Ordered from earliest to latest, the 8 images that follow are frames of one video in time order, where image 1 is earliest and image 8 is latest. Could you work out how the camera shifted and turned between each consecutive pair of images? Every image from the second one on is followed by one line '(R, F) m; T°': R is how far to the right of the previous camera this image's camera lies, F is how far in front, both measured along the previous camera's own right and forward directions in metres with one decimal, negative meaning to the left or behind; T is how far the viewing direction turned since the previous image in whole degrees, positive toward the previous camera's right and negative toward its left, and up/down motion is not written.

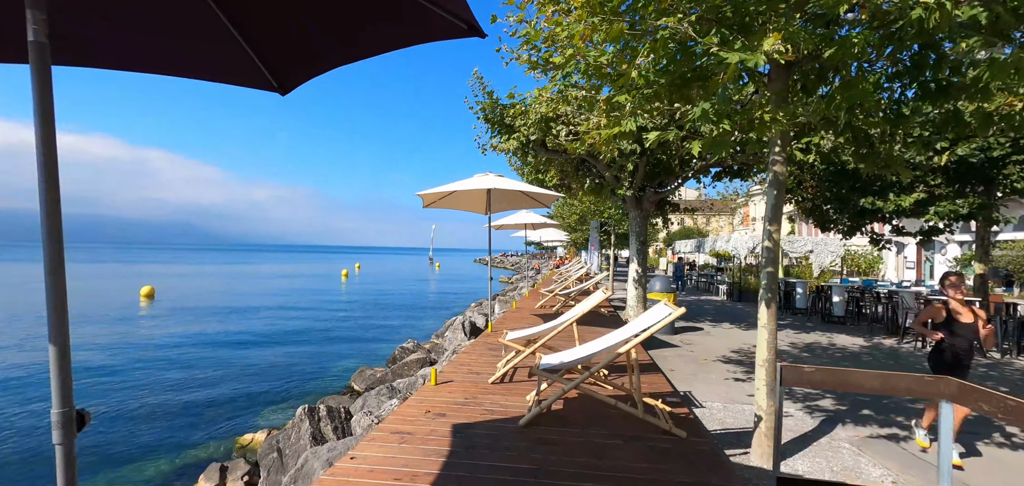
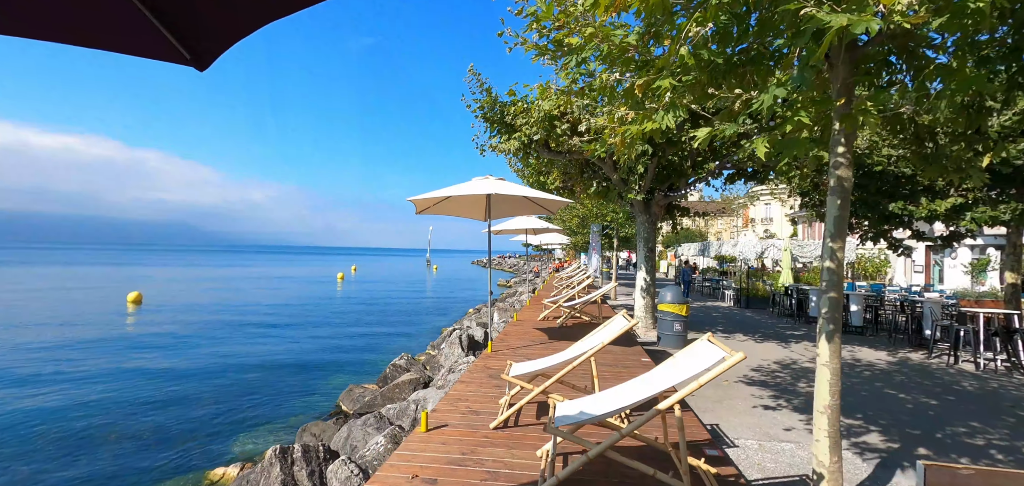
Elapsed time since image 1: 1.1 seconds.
(-0.1, +0.7) m; 0°
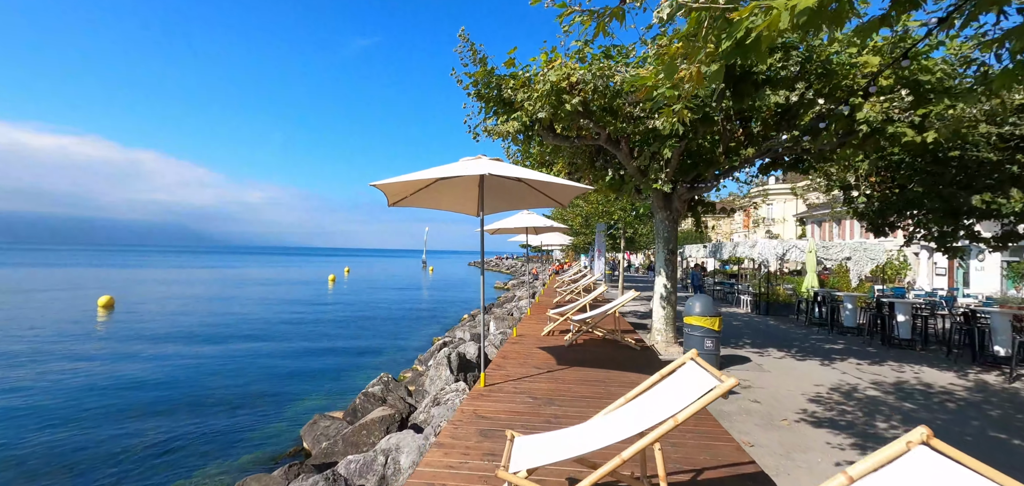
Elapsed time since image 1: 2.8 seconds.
(0.0, +1.5) m; 0°
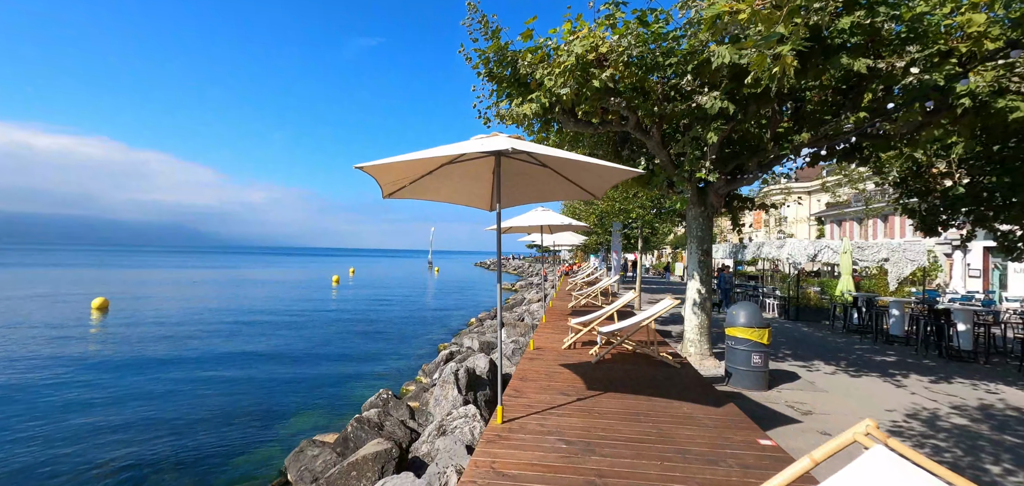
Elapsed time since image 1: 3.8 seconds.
(-0.2, +1.0) m; -1°
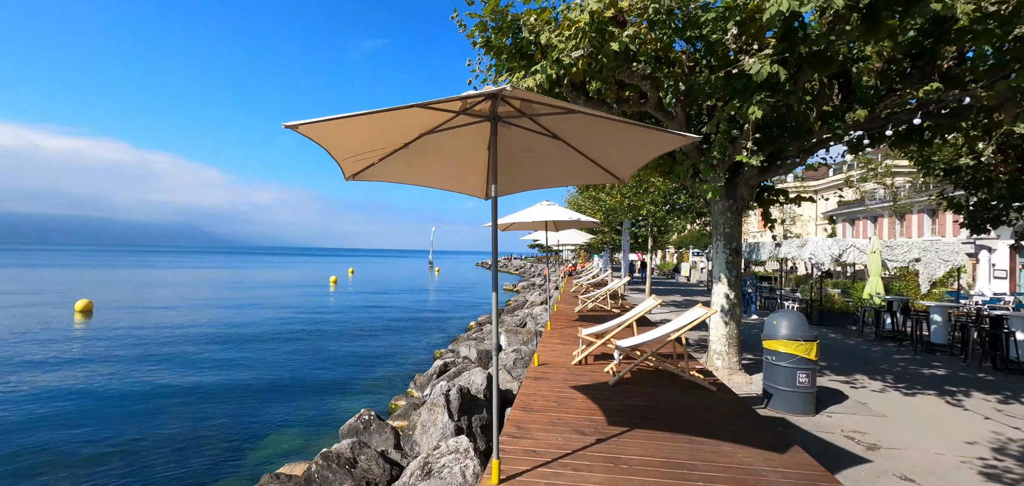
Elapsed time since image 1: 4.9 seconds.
(0.0, +1.0) m; 0°
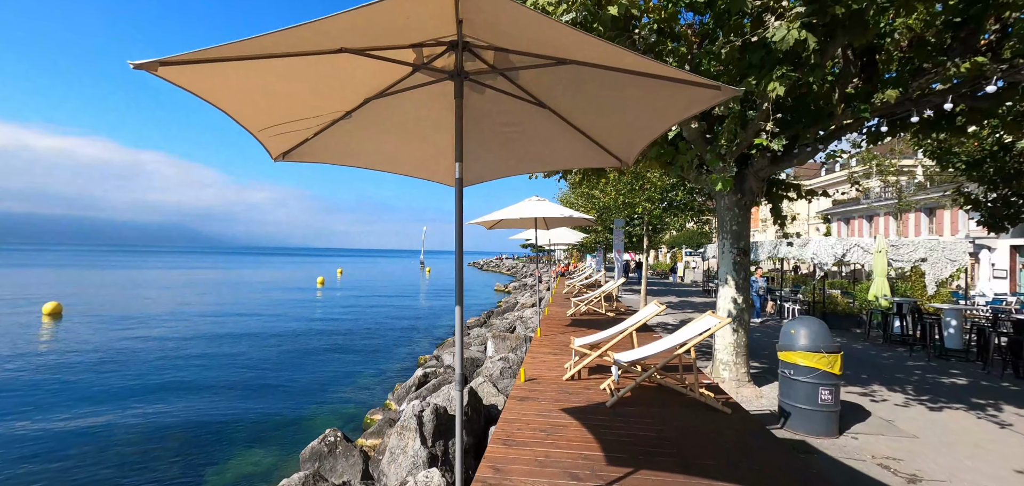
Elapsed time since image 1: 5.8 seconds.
(+0.1, +0.8) m; +1°
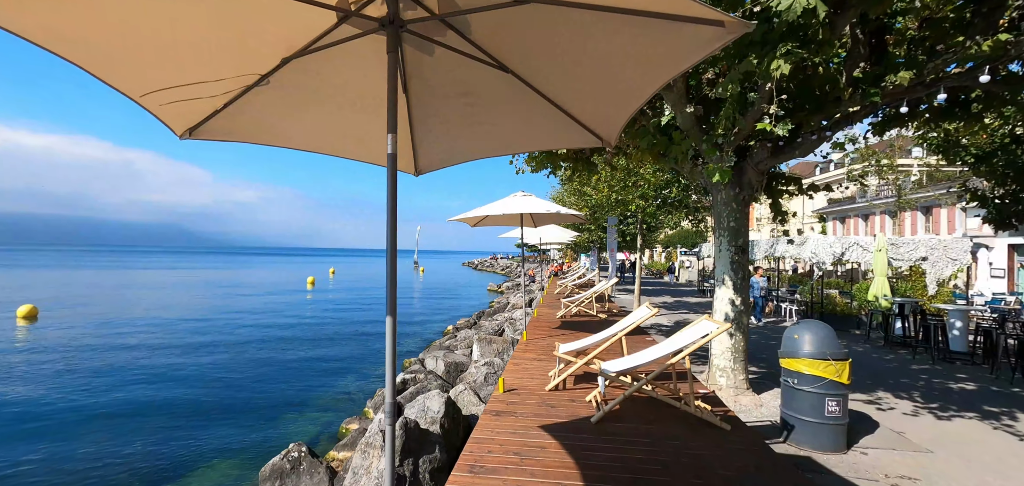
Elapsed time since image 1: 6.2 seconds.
(+0.2, +0.5) m; +1°
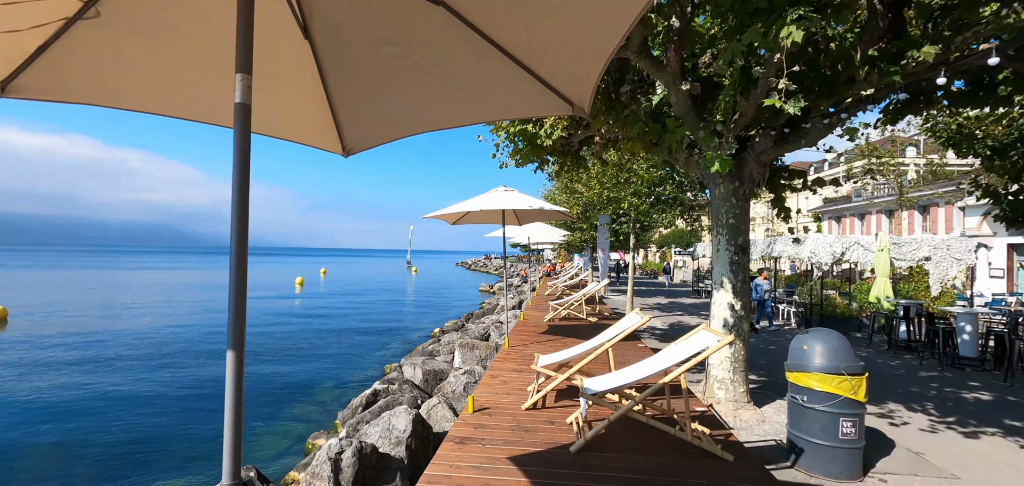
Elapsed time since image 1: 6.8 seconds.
(+0.2, +0.6) m; +1°
